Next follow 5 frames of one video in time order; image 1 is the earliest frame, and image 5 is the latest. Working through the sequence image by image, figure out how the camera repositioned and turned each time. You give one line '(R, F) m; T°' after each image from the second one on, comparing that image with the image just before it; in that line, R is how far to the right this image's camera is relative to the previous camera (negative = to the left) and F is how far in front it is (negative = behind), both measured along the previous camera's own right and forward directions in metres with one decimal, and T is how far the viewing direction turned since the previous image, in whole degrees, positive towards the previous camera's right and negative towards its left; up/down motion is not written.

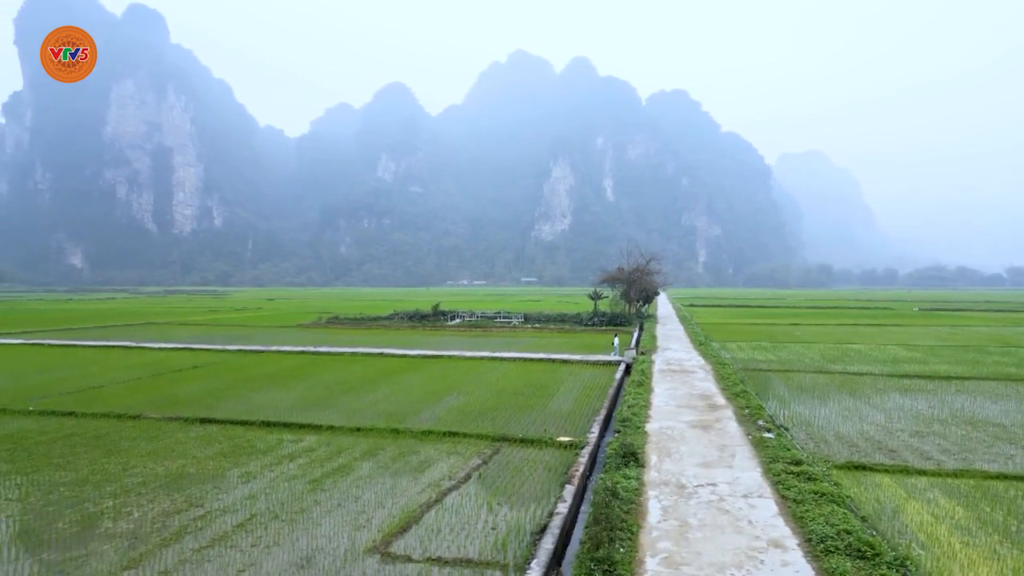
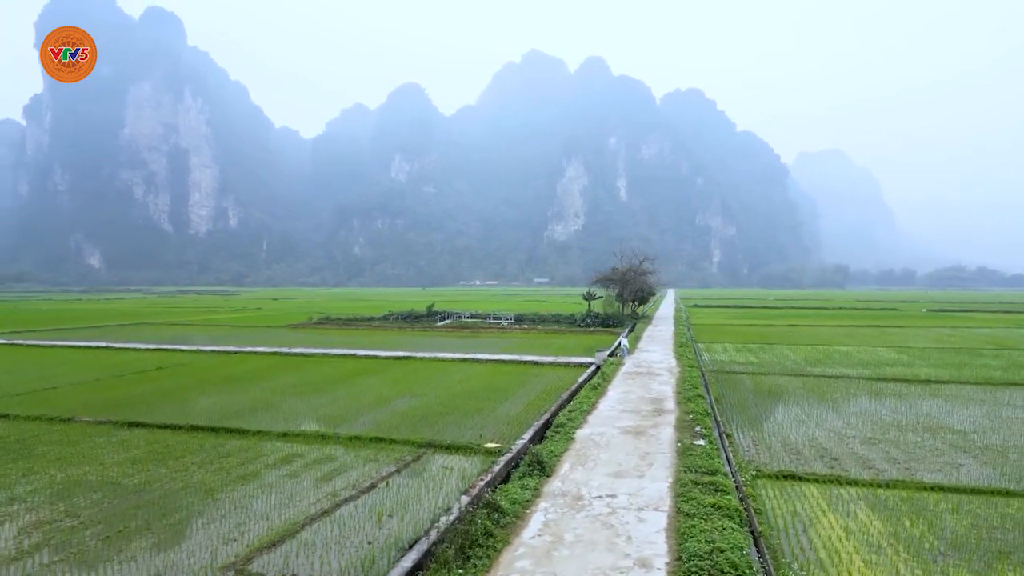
(+0.7, +0.2) m; 0°
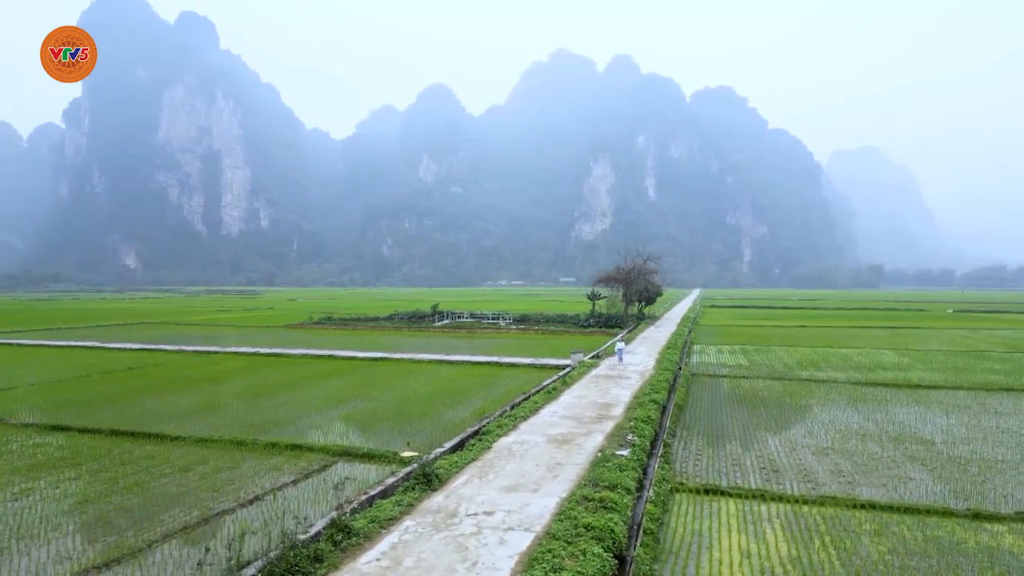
(+0.8, +0.3) m; -2°
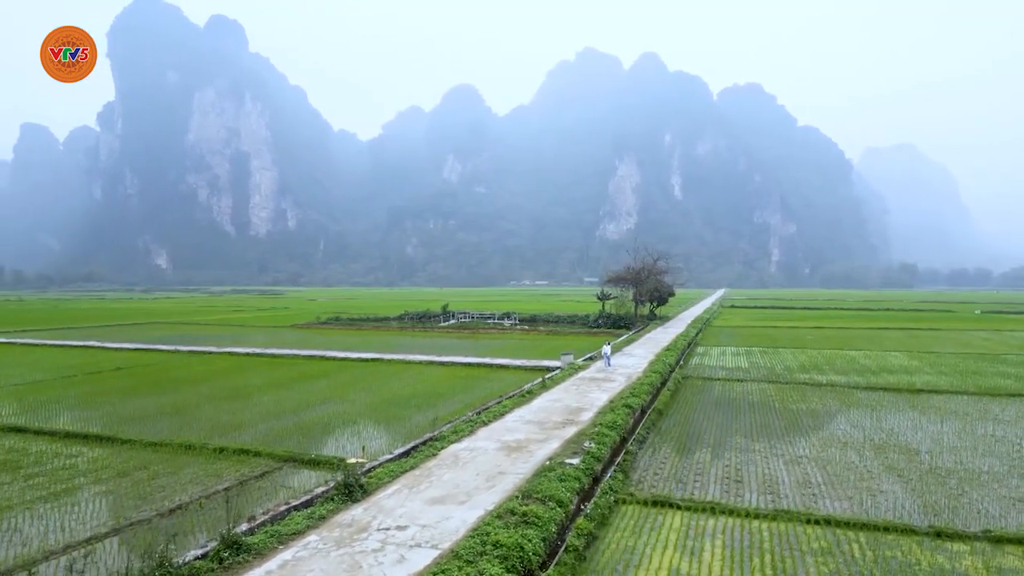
(+0.5, +0.2) m; -2°
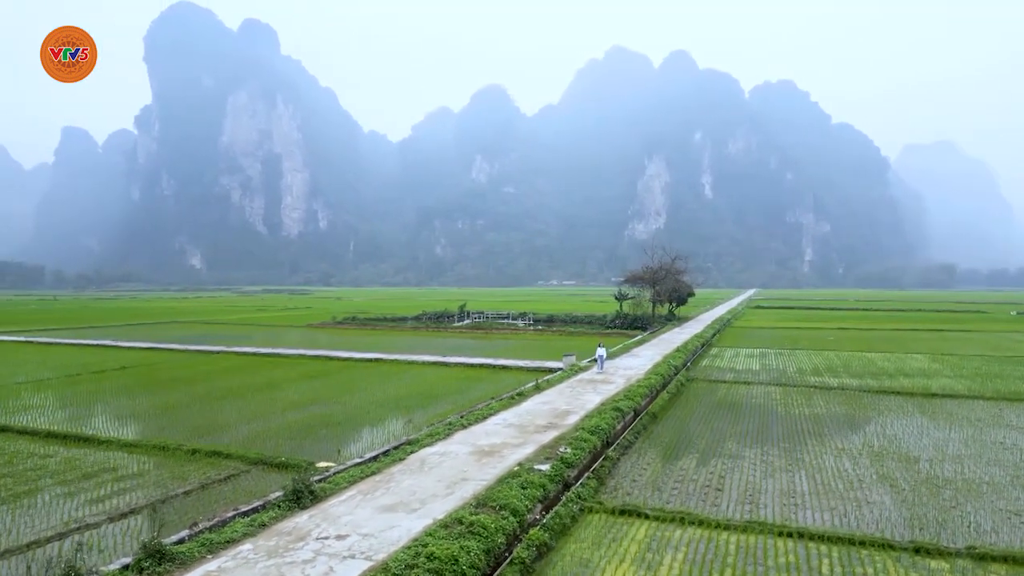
(+0.4, +0.1) m; -2°
